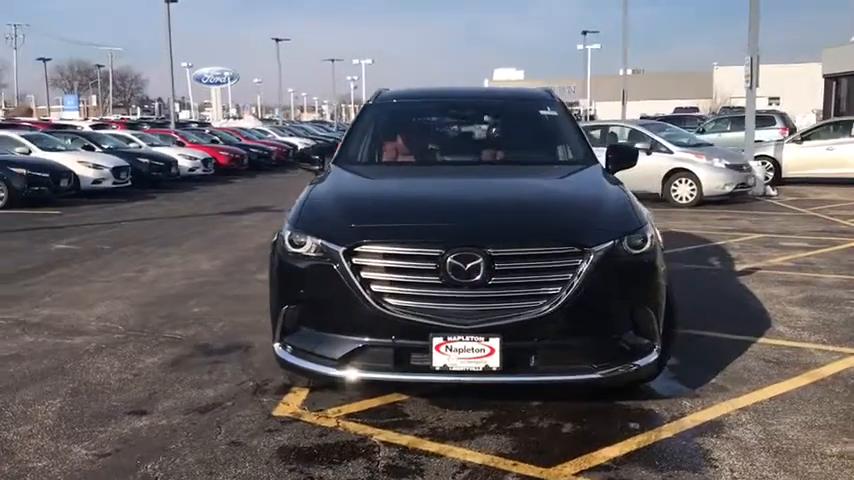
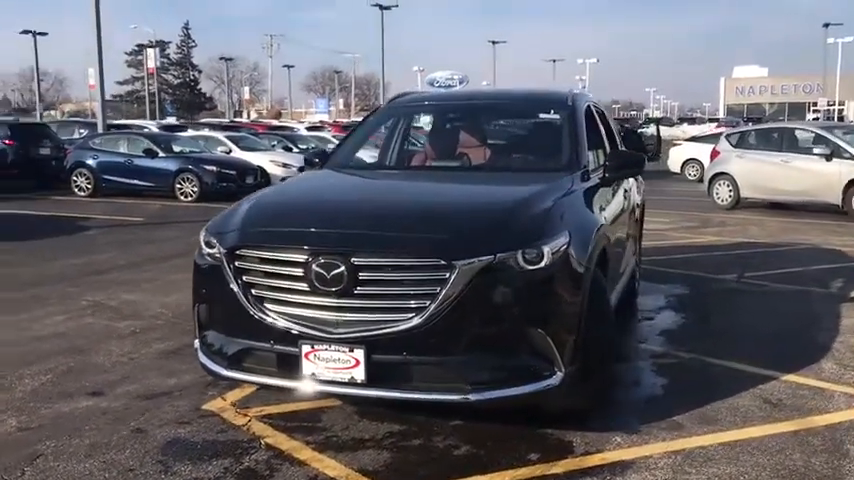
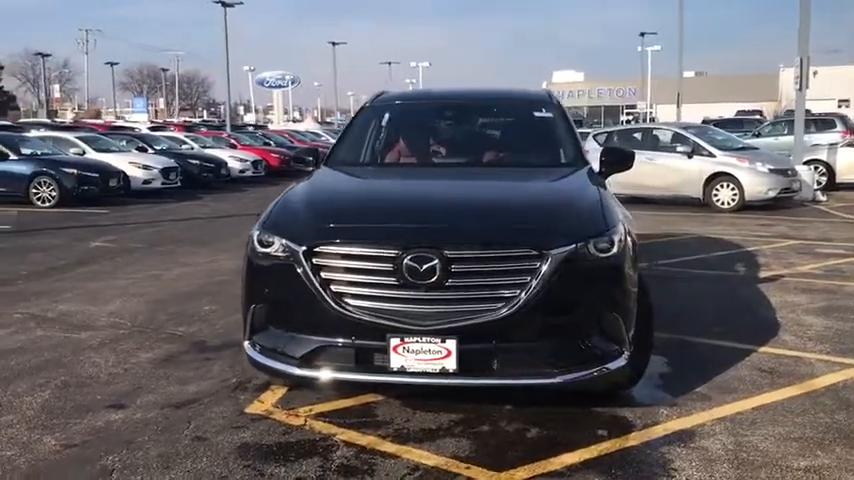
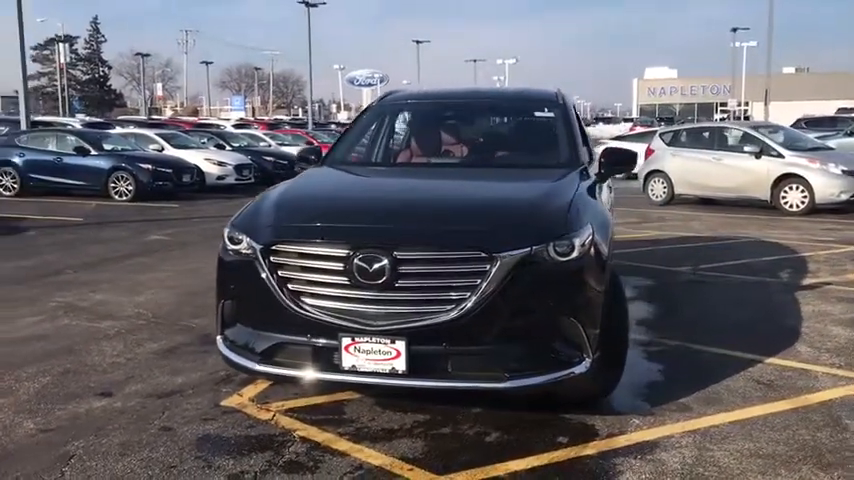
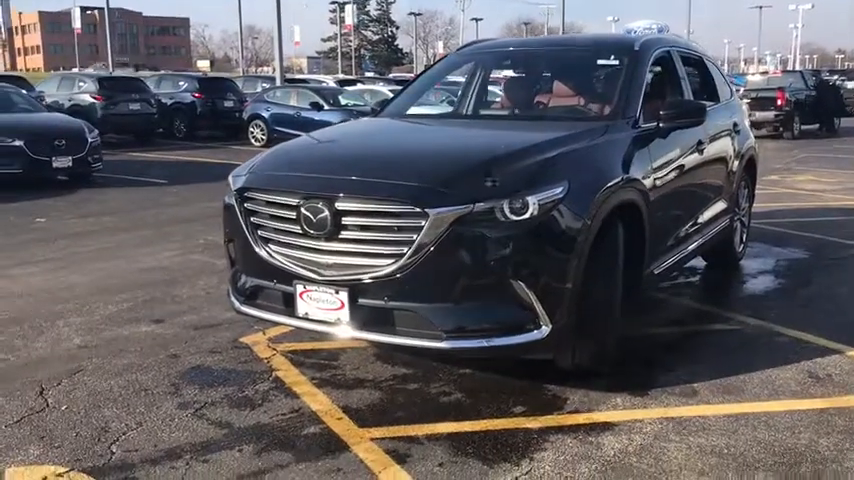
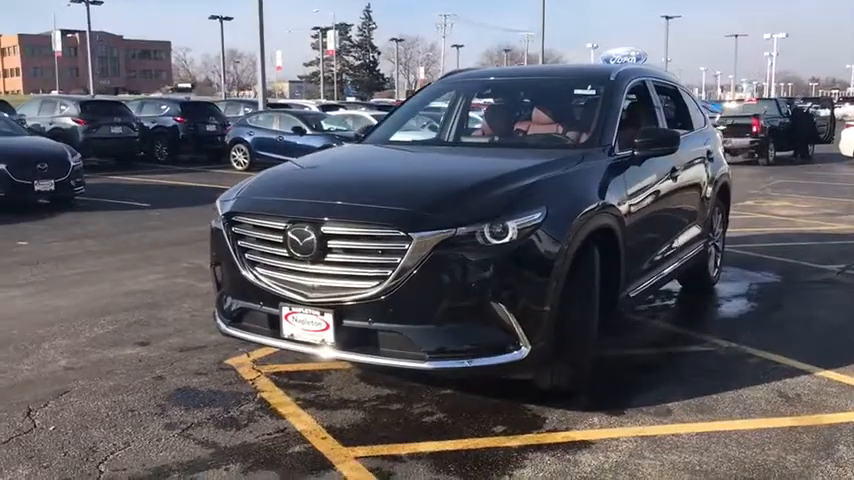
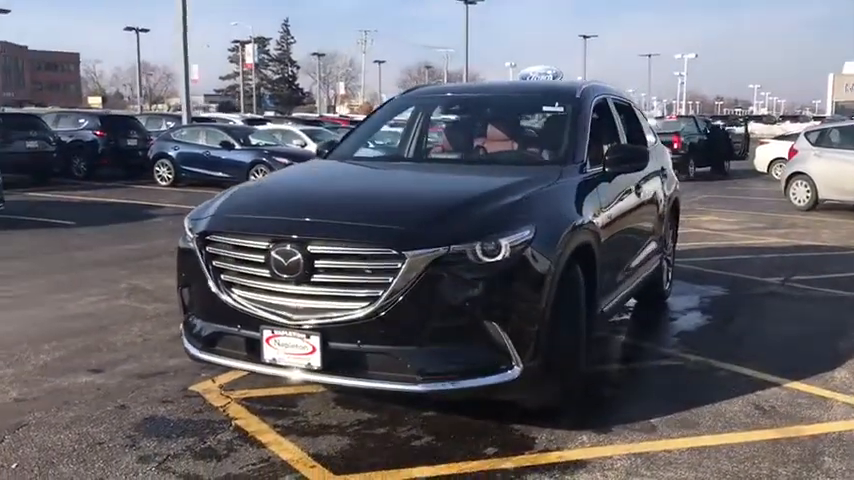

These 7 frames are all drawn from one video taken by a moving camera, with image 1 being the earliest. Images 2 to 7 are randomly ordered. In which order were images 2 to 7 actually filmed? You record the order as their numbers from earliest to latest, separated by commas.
3, 4, 2, 7, 6, 5
